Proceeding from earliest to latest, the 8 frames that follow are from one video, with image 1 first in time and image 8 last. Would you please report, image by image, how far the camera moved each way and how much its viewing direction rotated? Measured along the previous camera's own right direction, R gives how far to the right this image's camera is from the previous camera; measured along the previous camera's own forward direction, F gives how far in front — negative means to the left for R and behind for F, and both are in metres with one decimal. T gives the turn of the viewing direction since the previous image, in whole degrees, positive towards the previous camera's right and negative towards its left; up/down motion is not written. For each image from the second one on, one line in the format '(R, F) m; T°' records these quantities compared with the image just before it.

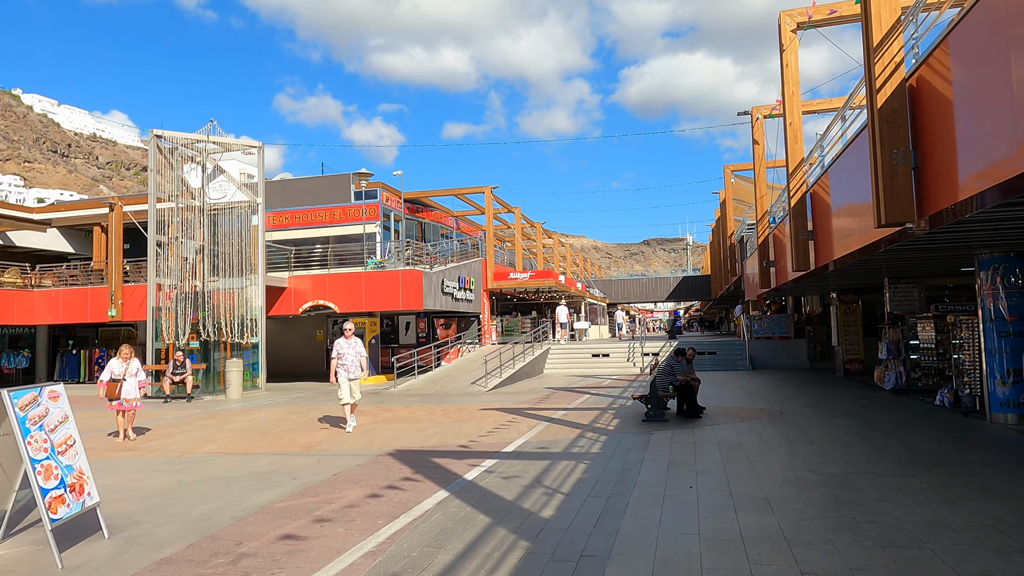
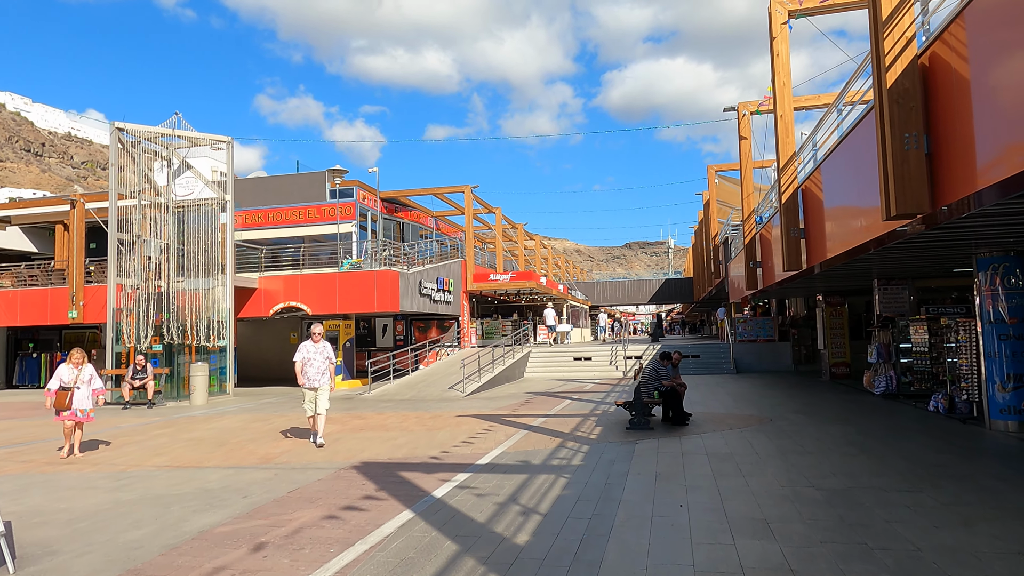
(+0.1, +0.6) m; +2°
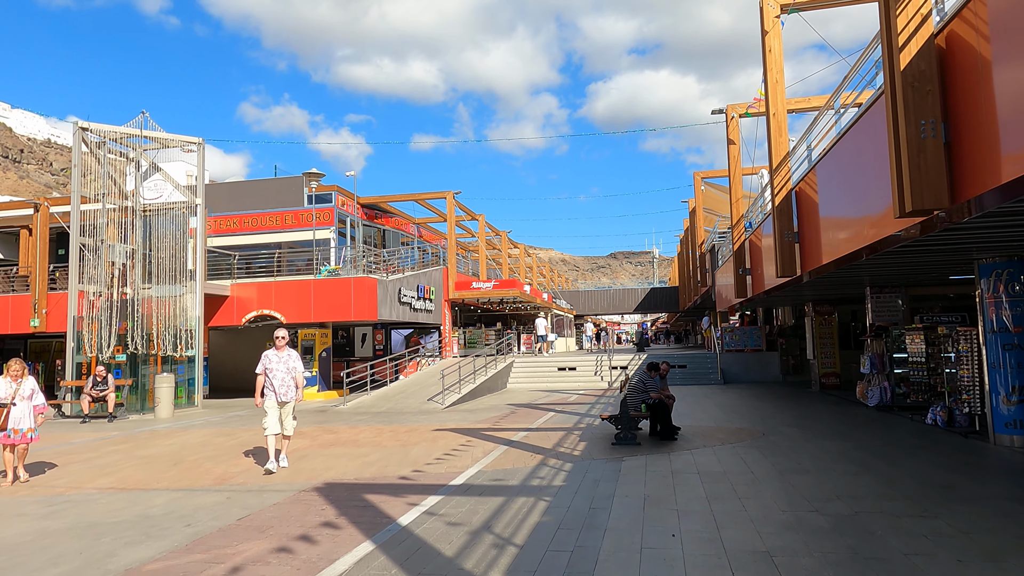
(+0.1, +0.6) m; +1°
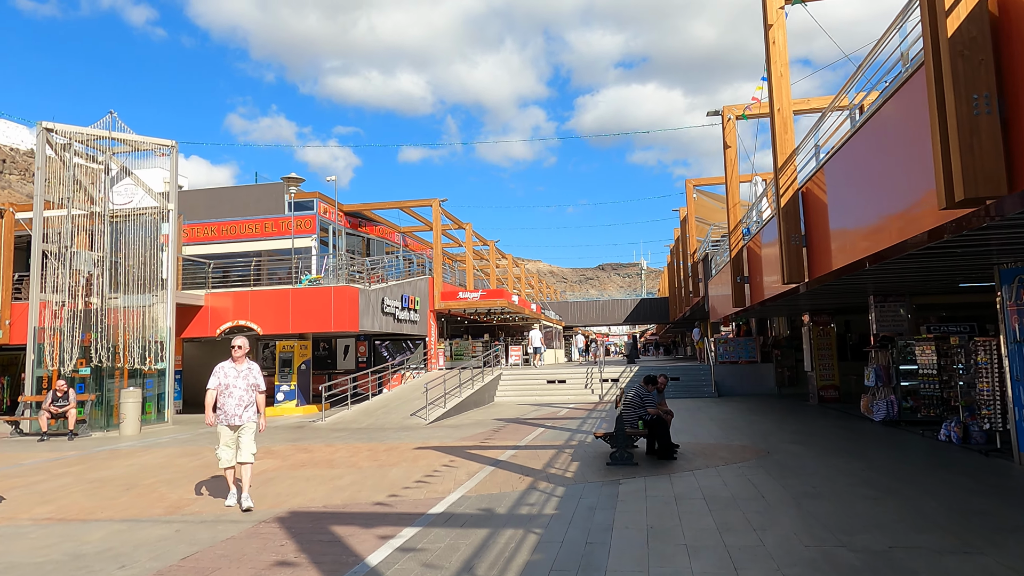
(0.0, +0.7) m; +1°
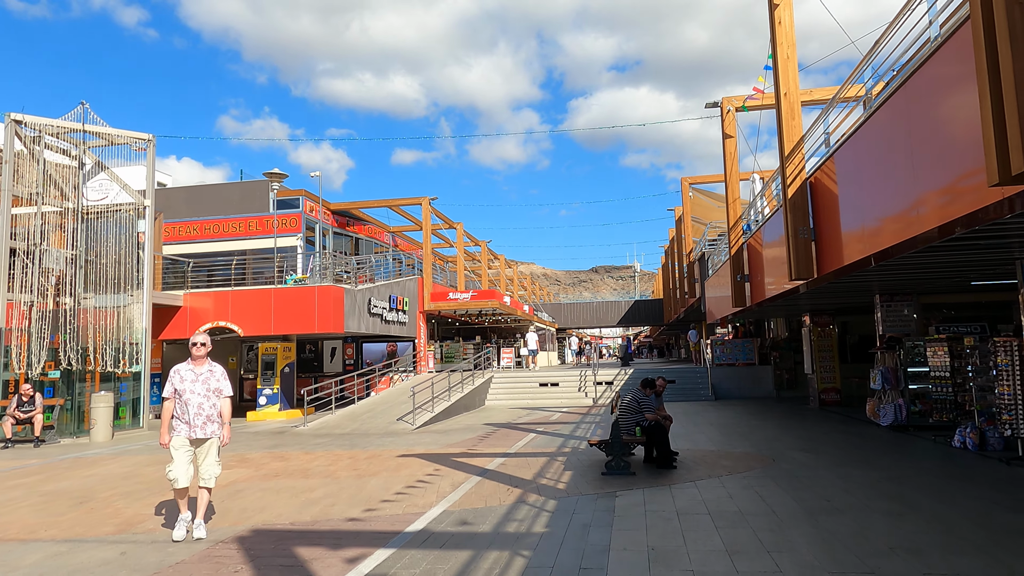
(+0.1, +0.6) m; +1°
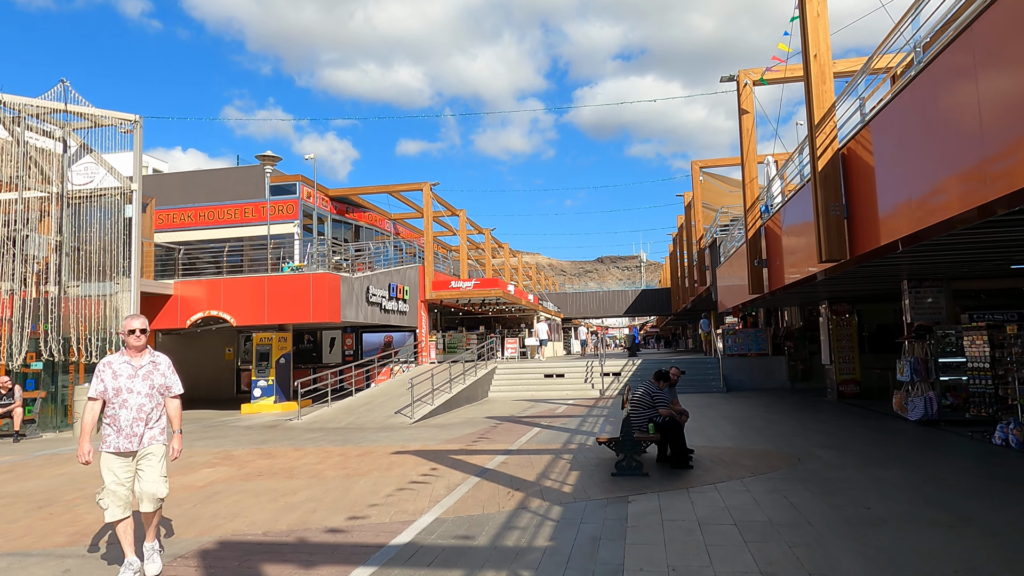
(+0.1, +0.8) m; 0°
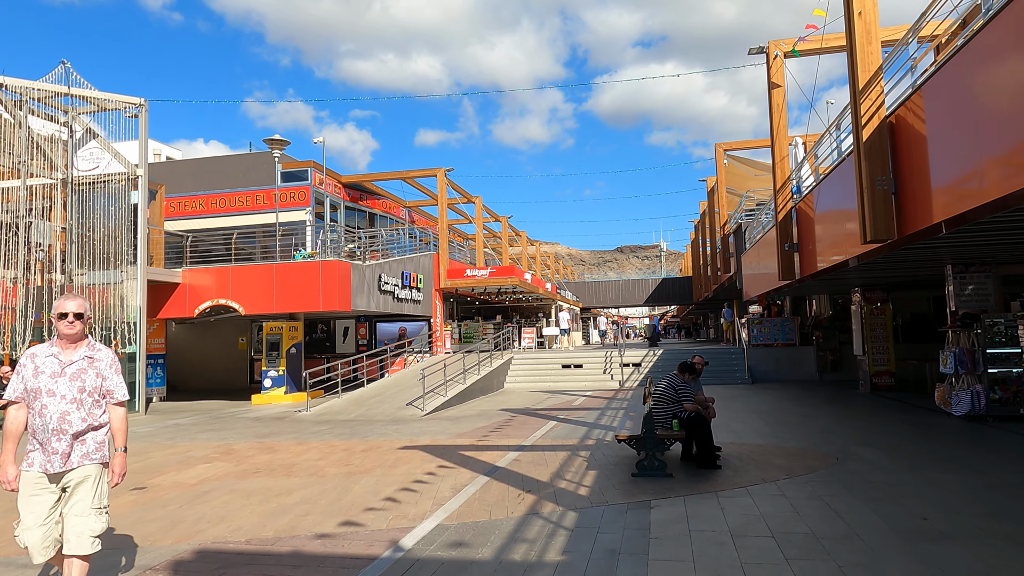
(+0.1, +0.6) m; -2°
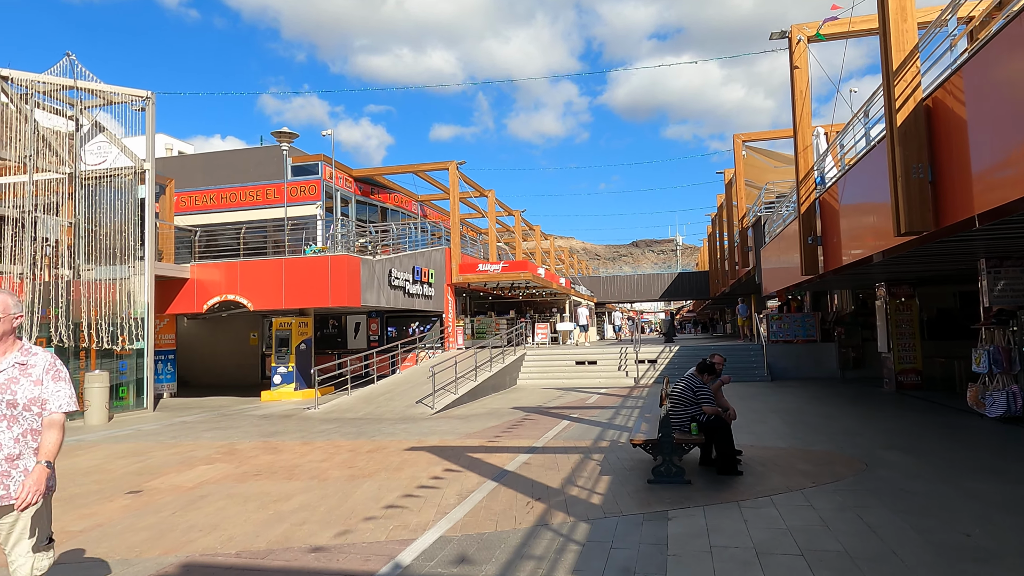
(+0.1, +0.4) m; -1°
